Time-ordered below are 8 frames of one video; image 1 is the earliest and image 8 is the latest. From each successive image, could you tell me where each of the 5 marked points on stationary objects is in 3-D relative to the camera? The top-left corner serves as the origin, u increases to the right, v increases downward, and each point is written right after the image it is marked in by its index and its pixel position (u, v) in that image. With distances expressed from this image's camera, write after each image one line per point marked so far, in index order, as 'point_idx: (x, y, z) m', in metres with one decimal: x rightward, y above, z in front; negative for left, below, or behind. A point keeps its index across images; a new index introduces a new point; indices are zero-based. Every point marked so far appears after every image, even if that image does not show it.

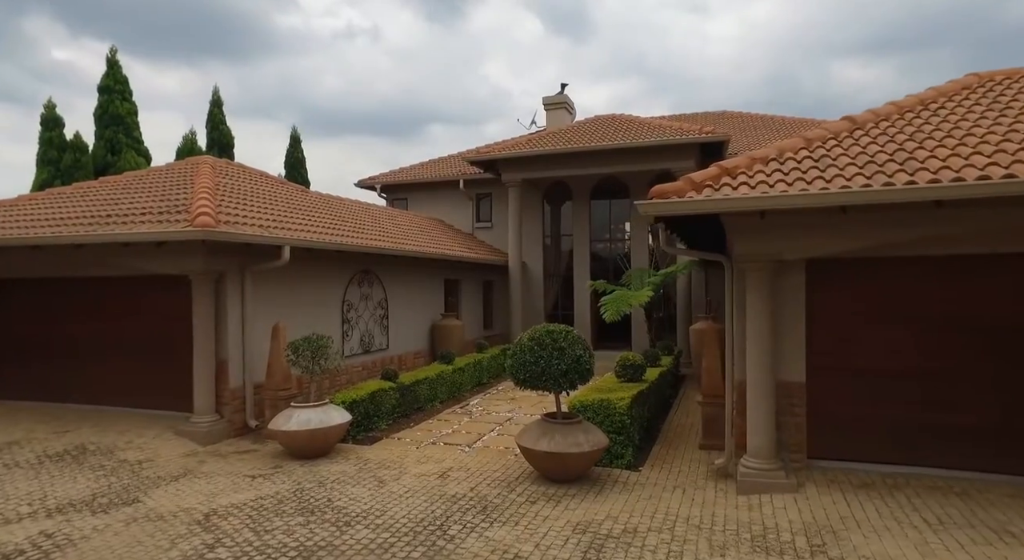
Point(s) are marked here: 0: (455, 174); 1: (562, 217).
0: (-1.9, +3.6, +19.9) m
1: (+1.6, +2.1, +19.3) m
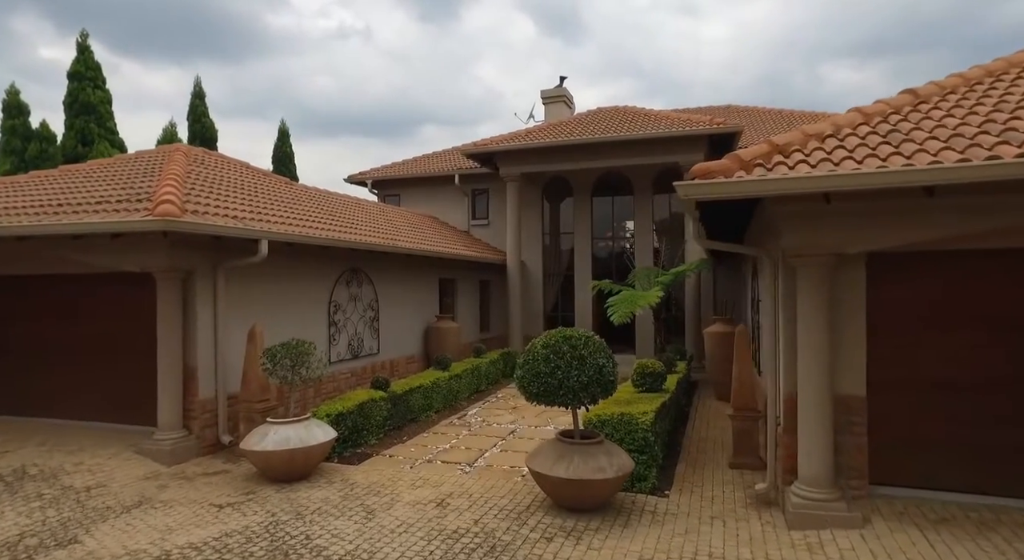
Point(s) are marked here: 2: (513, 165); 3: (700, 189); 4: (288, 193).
0: (-2.0, +3.6, +19.0) m
1: (+1.5, +2.1, +18.5) m
2: (+0.1, +3.3, +16.4) m
3: (+1.4, +0.7, +4.4) m
4: (-4.4, +1.7, +11.4) m
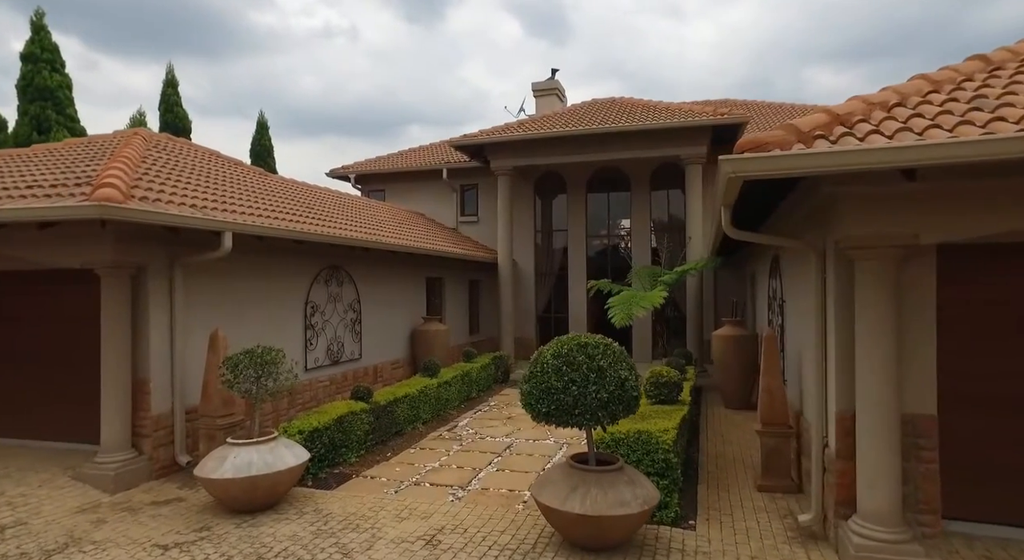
0: (-2.3, +3.6, +18.1) m
1: (+1.3, +2.1, +17.7) m
2: (-0.2, +3.3, +15.6) m
3: (+1.5, +0.7, +3.6) m
4: (-4.5, +1.7, +10.5) m
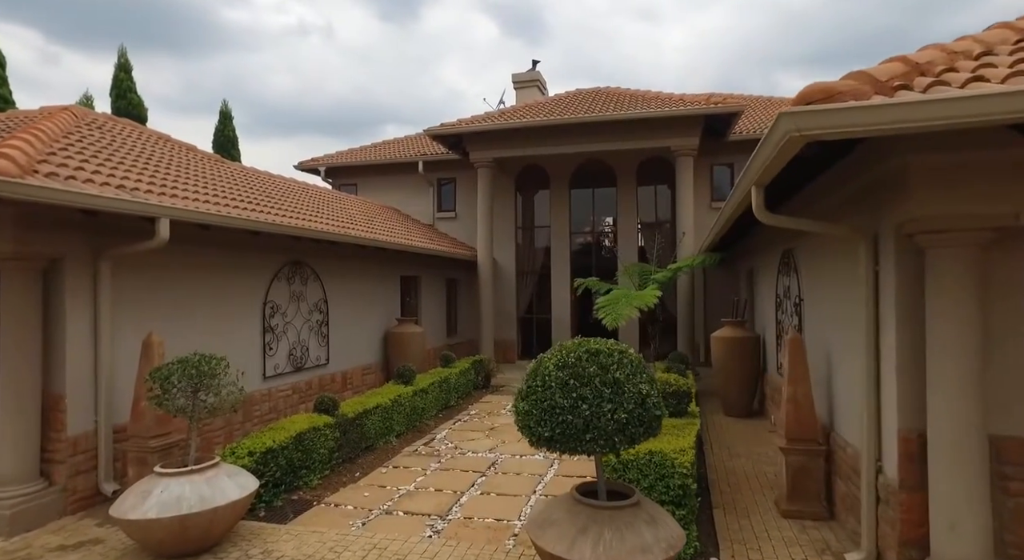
0: (-2.9, +3.6, +17.1) m
1: (+0.7, +2.1, +16.9) m
2: (-0.7, +3.3, +14.7) m
3: (+1.4, +0.8, +2.8) m
4: (-4.8, +1.8, +9.4) m
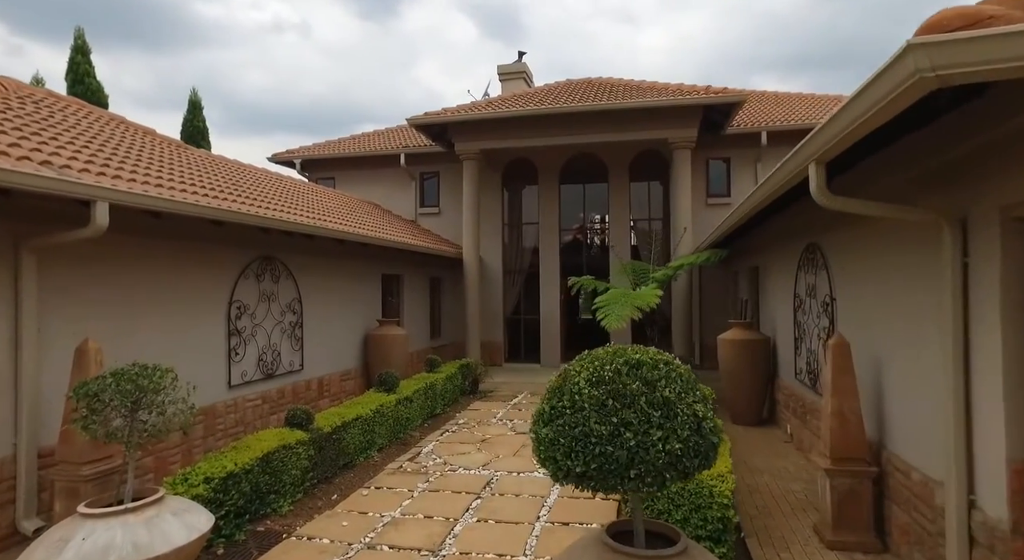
0: (-3.3, +3.7, +16.3) m
1: (+0.3, +2.2, +16.1) m
2: (-0.9, +3.3, +13.9) m
3: (+1.6, +0.8, +2.1) m
4: (-4.9, +1.8, +8.5) m
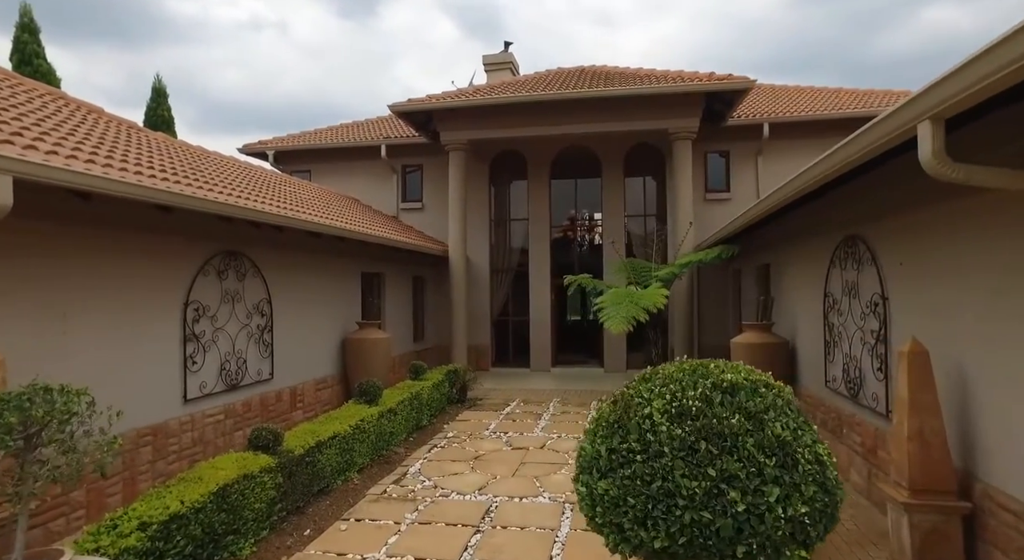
0: (-3.6, +3.7, +15.3) m
1: (0.0, +2.2, +15.3) m
2: (-1.2, +3.3, +13.0) m
3: (+1.7, +0.8, +1.3) m
4: (-4.9, +1.8, +7.5) m
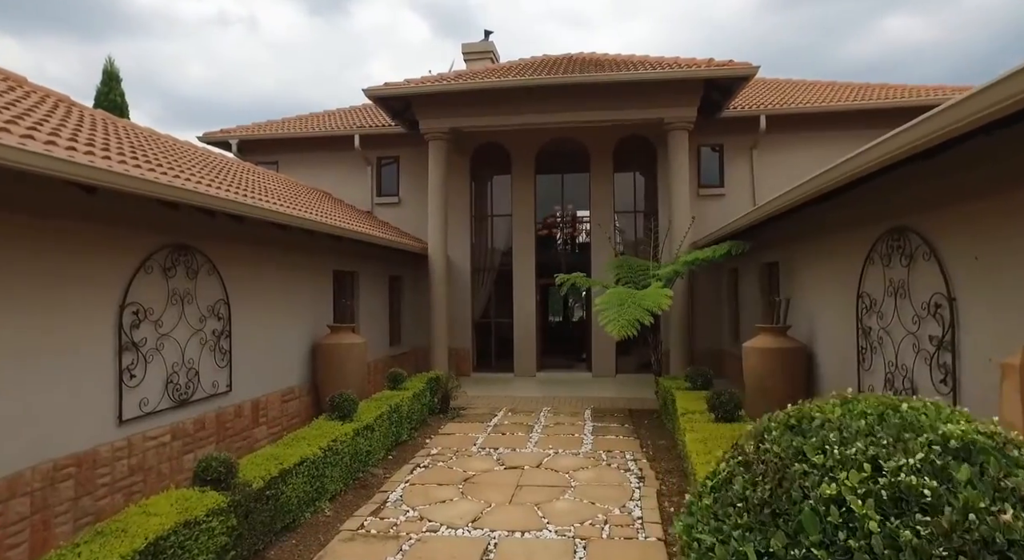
0: (-4.0, +3.7, +14.3) m
1: (-0.4, +2.2, +14.4) m
2: (-1.5, +3.3, +12.1) m
3: (+2.0, +0.9, +0.5) m
4: (-5.0, +1.8, +6.4) m
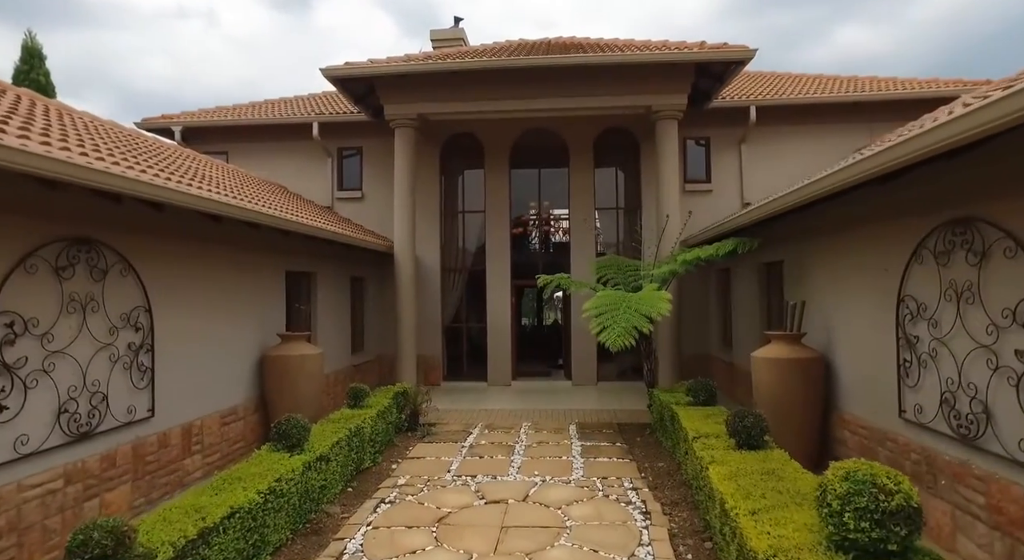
0: (-4.6, +3.7, +13.0) m
1: (-1.0, +2.1, +13.3) m
2: (-2.0, +3.3, +11.0) m
3: (+2.1, +0.9, -0.4) m
4: (-5.1, +1.8, +5.1) m
